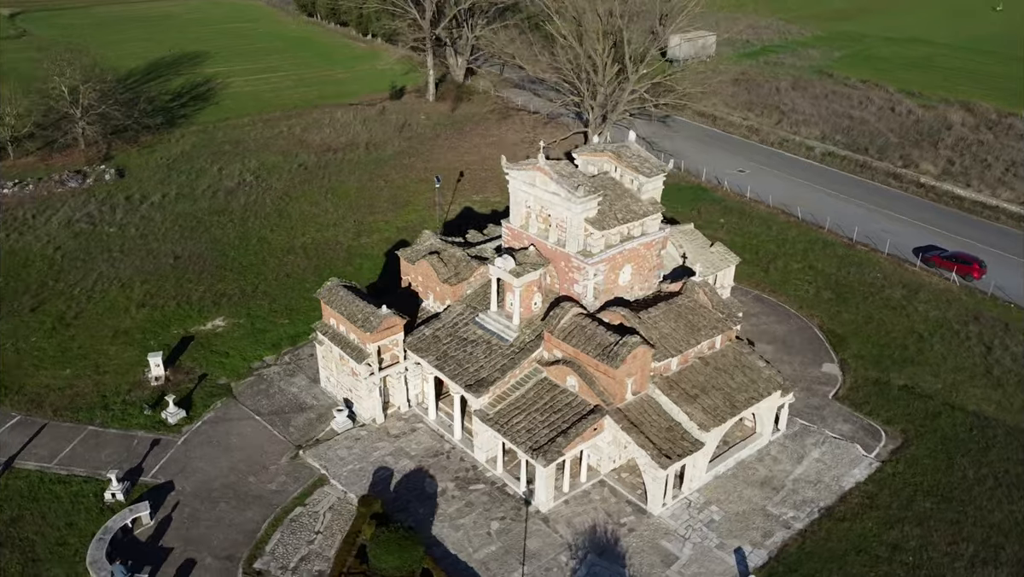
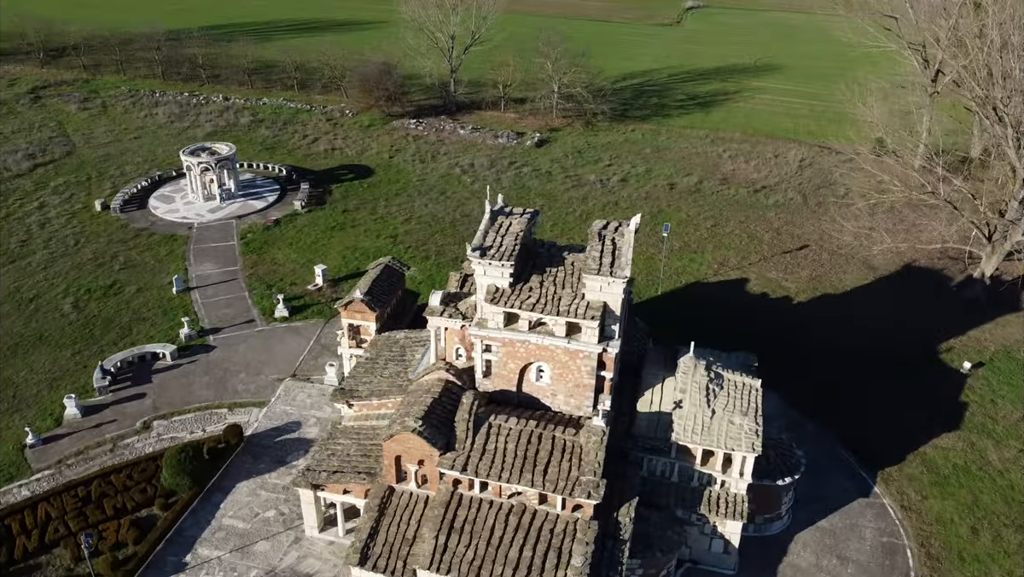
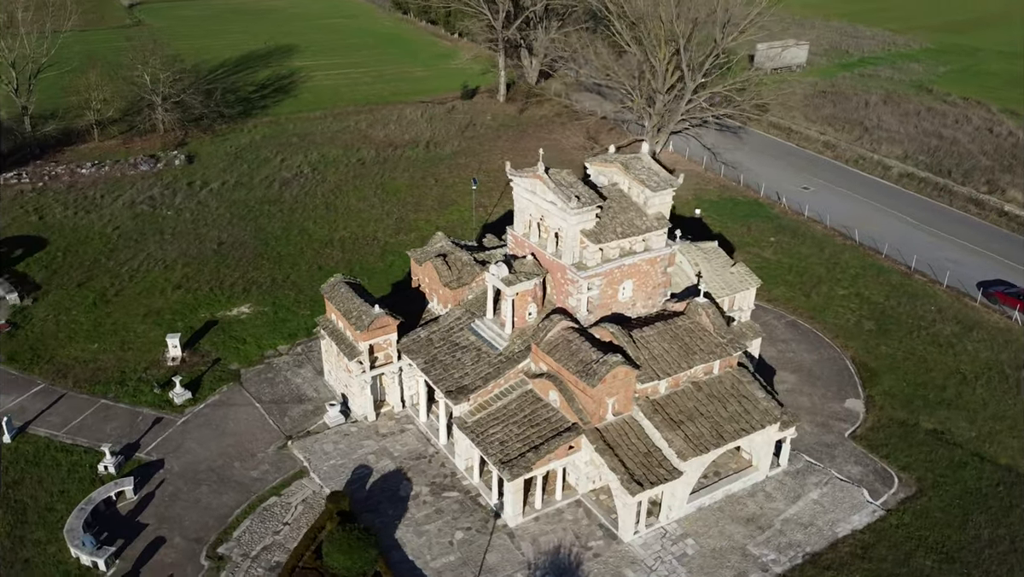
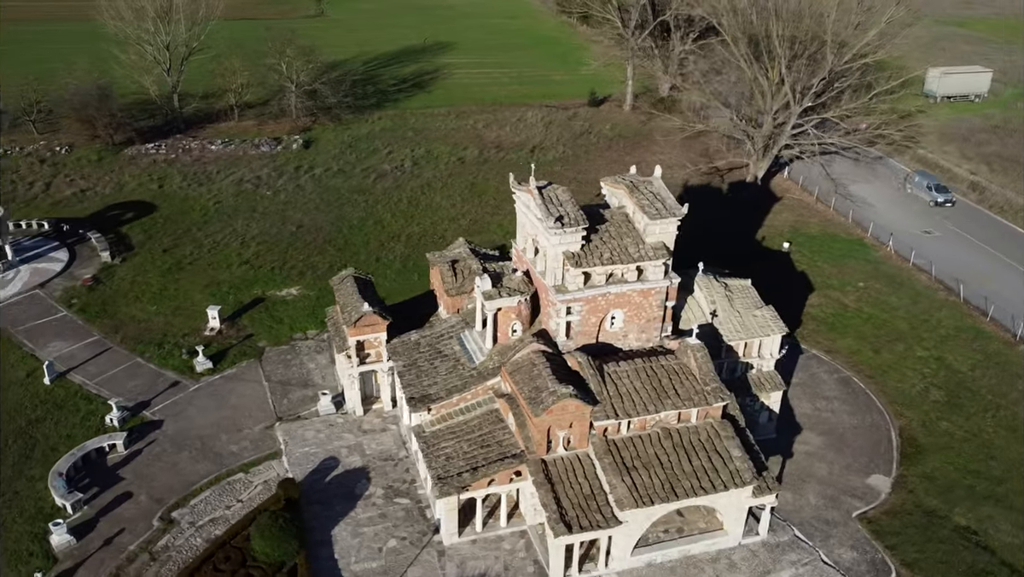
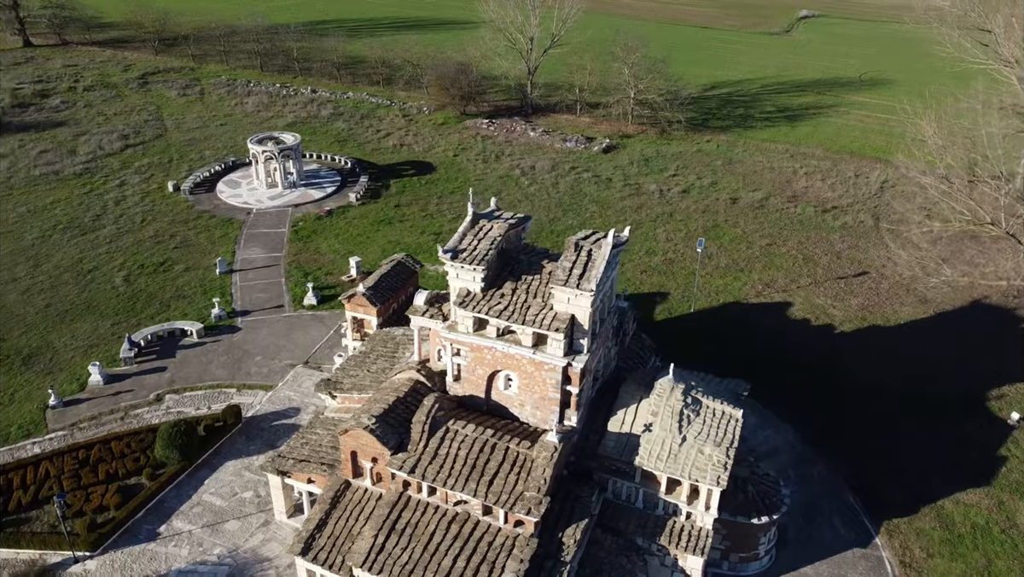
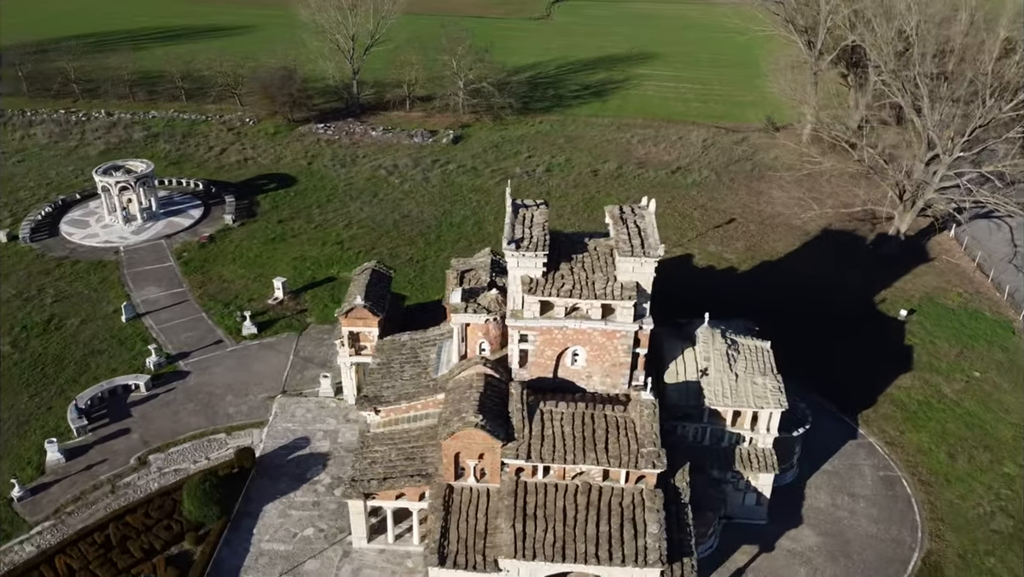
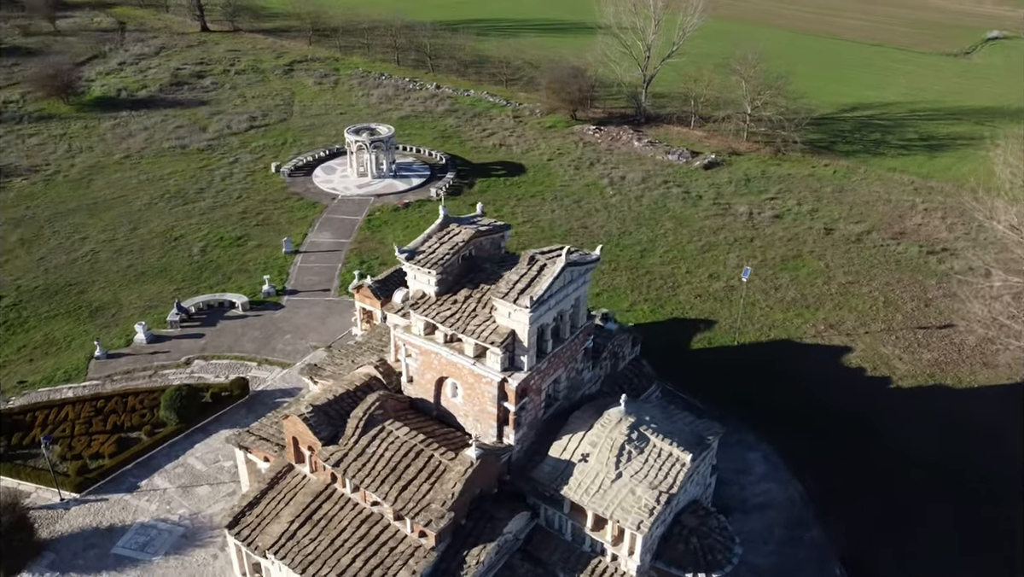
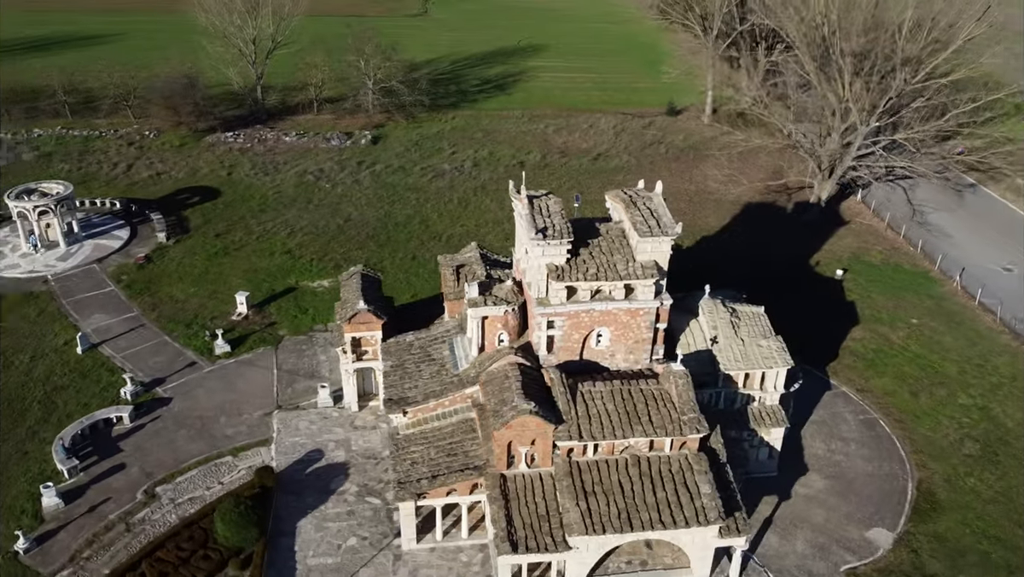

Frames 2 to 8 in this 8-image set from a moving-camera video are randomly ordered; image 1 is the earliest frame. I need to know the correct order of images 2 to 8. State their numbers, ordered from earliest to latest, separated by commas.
3, 4, 8, 6, 2, 5, 7
